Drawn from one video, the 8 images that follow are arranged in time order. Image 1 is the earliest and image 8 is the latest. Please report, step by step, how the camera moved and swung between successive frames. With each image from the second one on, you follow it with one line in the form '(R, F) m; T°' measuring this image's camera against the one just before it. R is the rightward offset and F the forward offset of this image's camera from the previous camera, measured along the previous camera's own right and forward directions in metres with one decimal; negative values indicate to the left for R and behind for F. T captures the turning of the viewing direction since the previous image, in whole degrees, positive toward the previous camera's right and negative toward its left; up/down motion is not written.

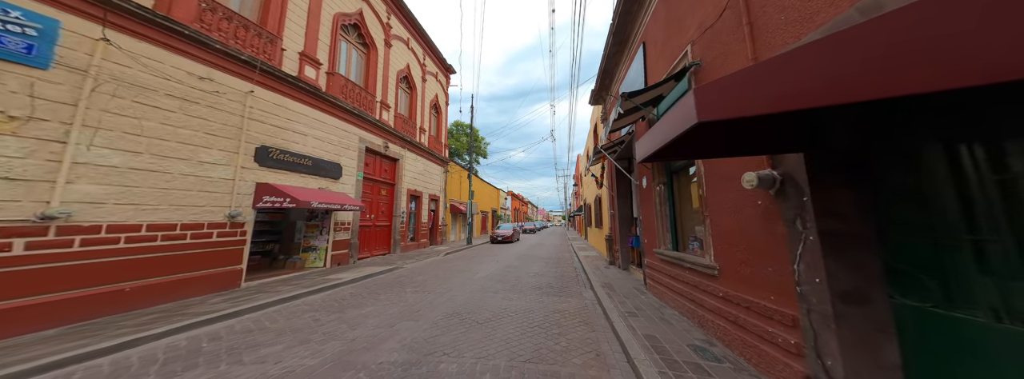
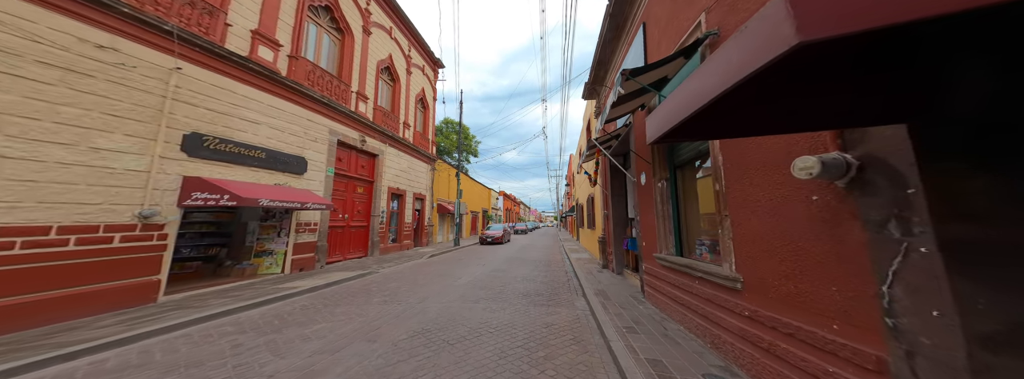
(+0.2, +0.7) m; +2°
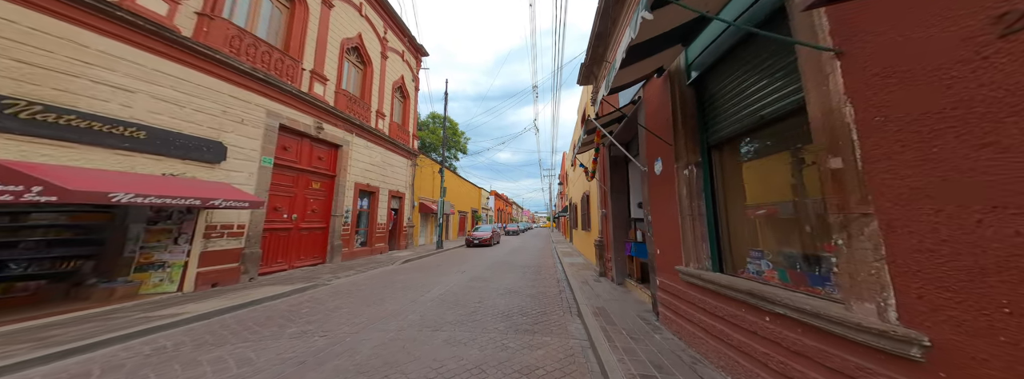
(+0.4, +1.4) m; +2°
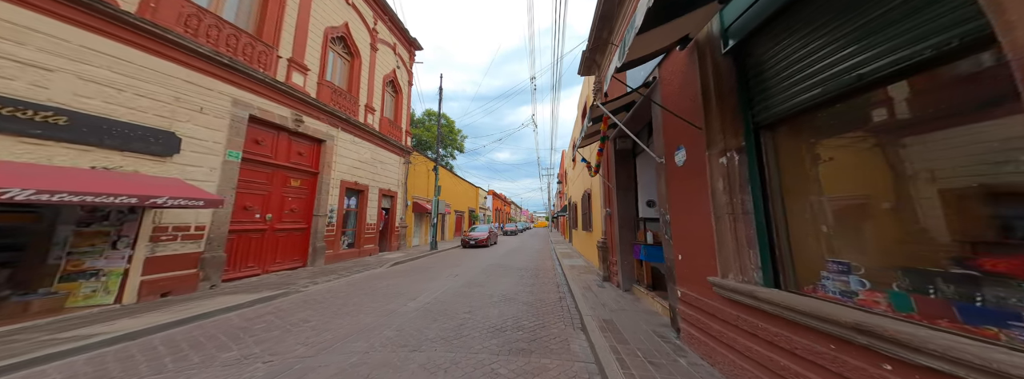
(+0.1, +0.6) m; 0°
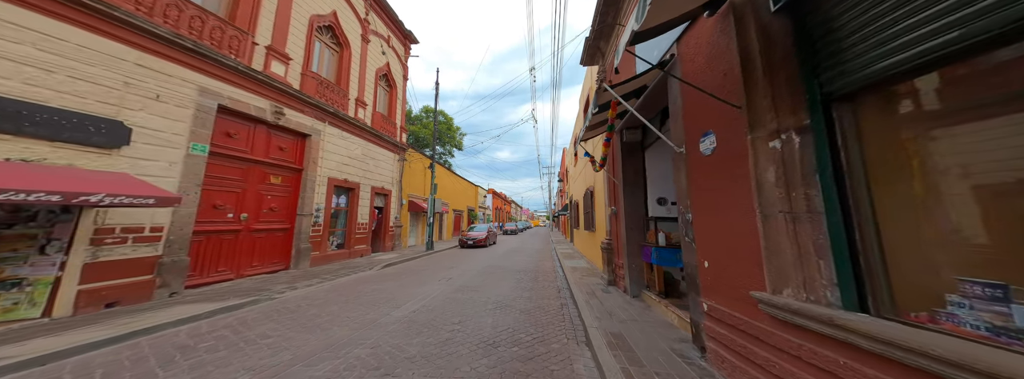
(+0.1, +0.6) m; 0°
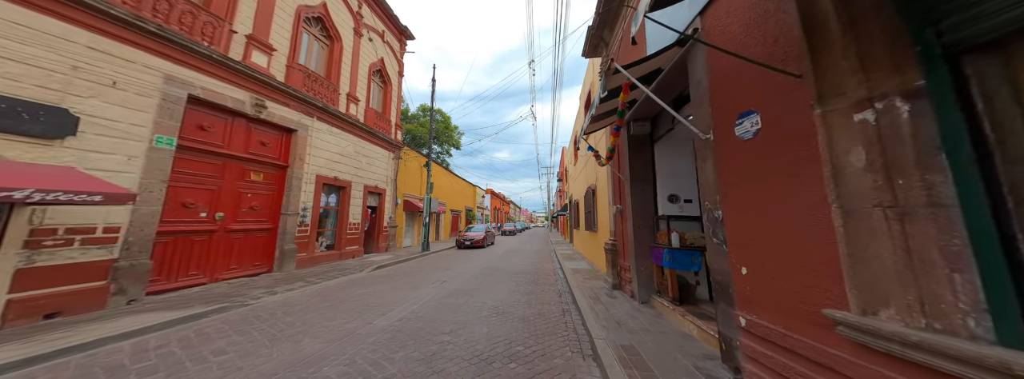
(0.0, +0.5) m; 0°
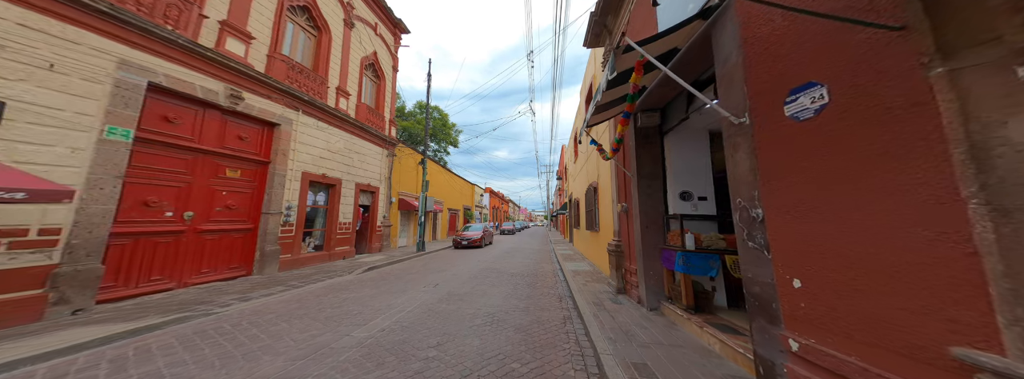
(+0.1, +0.5) m; 0°
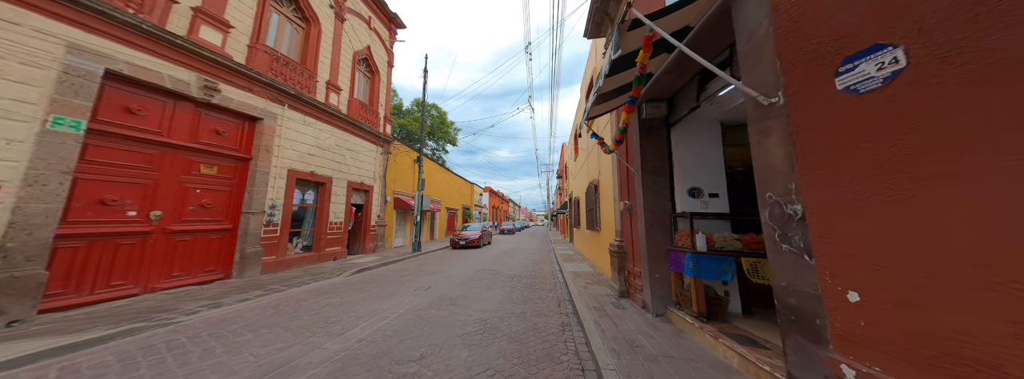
(+0.1, +0.4) m; 0°
